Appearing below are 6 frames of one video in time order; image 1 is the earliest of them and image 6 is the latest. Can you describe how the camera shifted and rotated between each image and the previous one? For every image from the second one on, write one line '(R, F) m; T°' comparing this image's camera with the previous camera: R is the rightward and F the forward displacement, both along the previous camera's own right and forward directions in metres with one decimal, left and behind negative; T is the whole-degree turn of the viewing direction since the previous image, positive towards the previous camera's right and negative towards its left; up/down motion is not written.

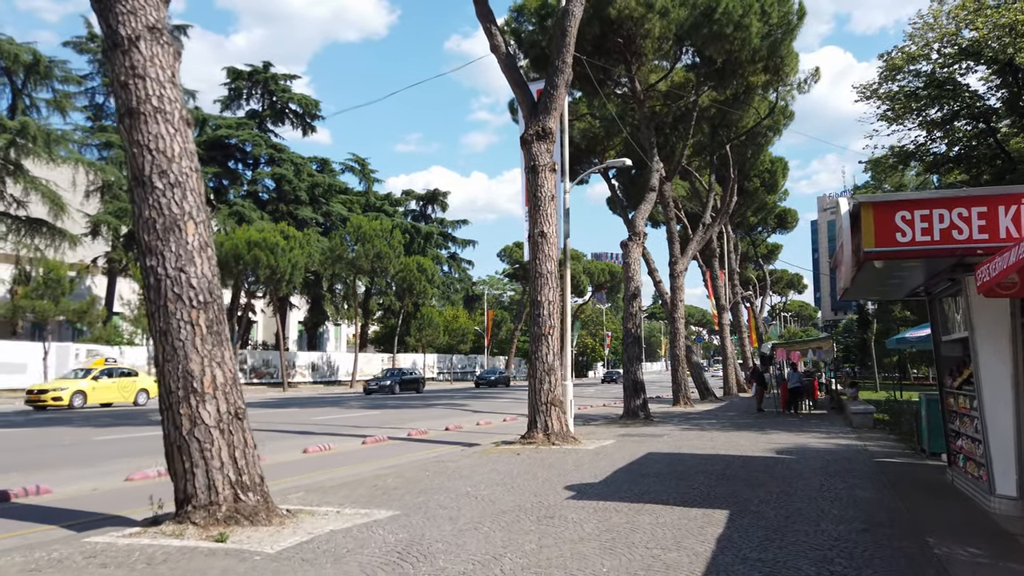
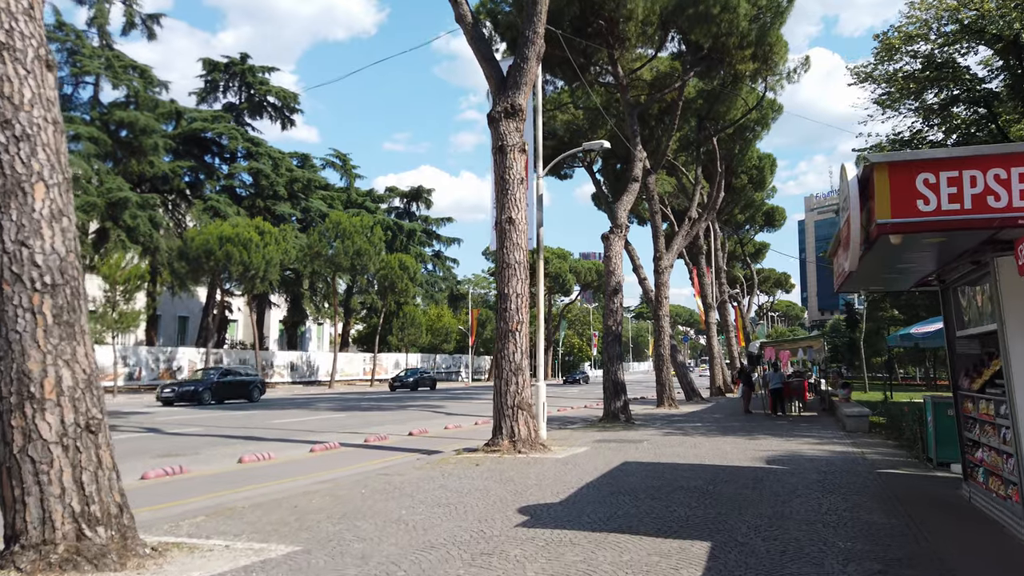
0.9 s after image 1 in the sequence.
(+0.4, +1.2) m; +1°
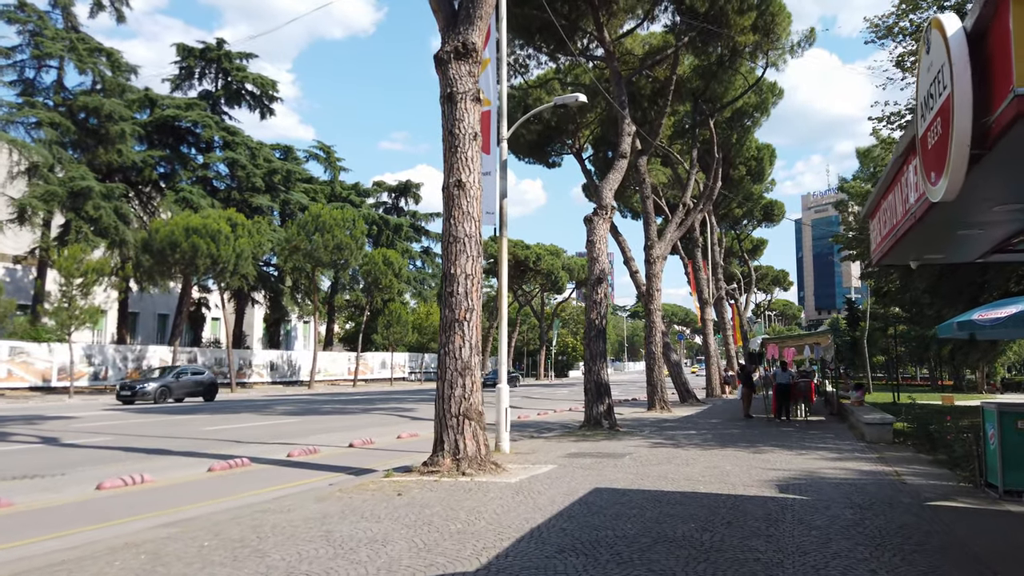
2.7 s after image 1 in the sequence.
(+0.6, +2.3) m; 0°
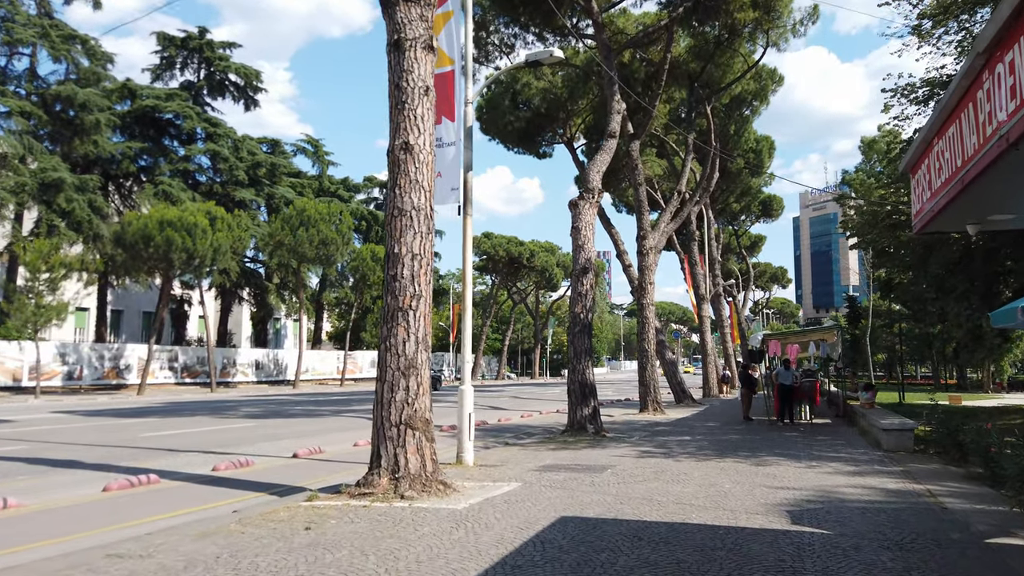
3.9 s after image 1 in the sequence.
(+0.4, +1.6) m; 0°
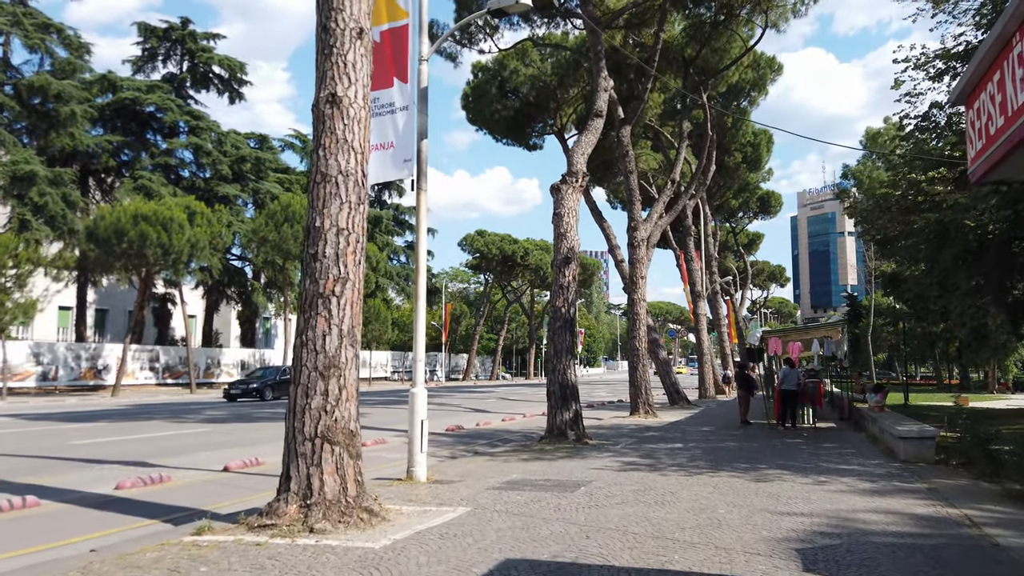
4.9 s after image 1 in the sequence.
(+0.4, +1.4) m; 0°
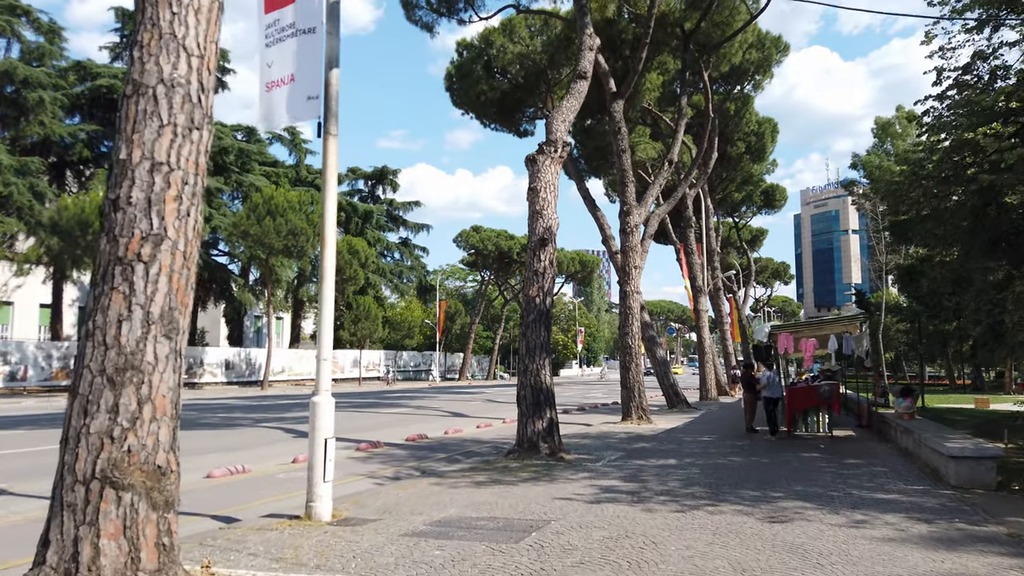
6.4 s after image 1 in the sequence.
(+0.6, +2.1) m; 0°
